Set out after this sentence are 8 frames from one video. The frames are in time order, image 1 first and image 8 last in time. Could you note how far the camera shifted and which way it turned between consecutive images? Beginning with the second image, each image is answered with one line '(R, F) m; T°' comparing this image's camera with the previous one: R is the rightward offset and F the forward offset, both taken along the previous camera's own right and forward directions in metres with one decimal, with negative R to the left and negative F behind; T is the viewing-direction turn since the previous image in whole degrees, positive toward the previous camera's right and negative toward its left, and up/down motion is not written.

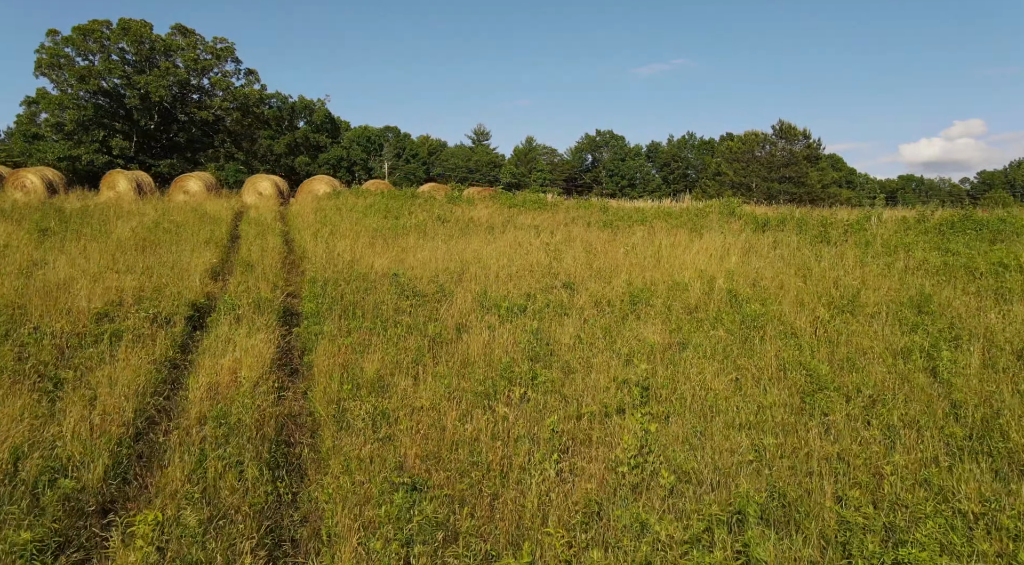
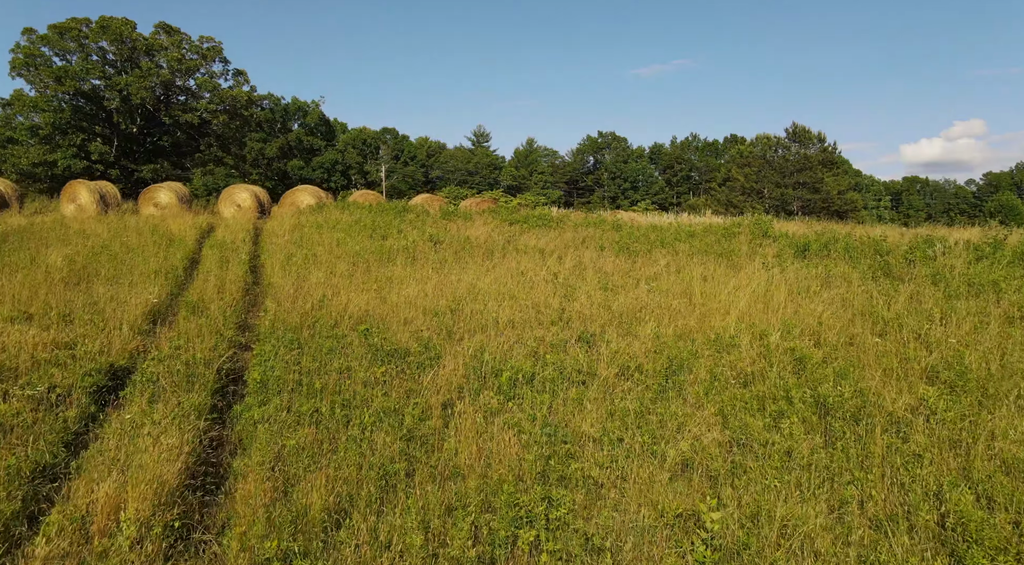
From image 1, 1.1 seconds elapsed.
(0.0, +1.6) m; 0°
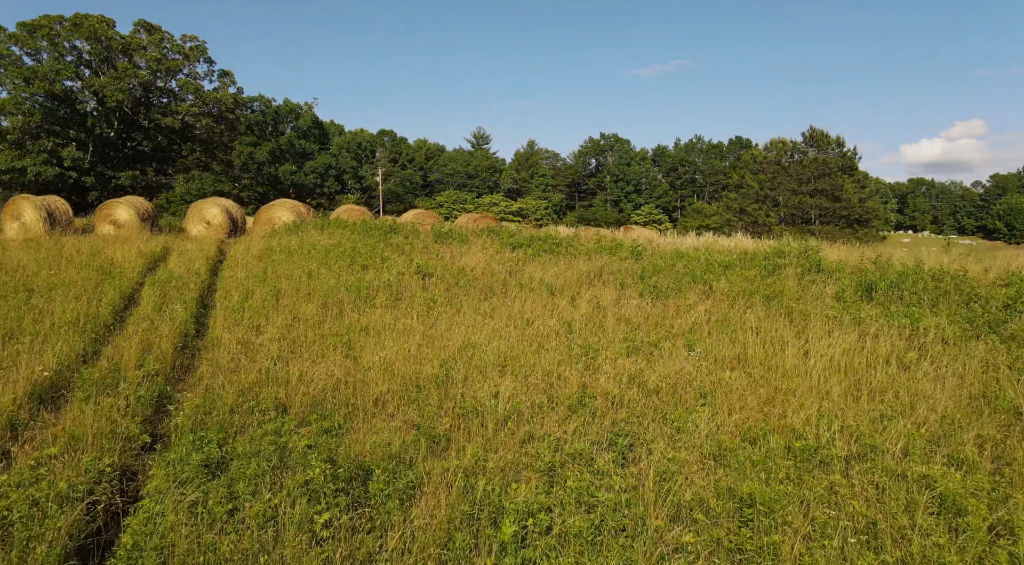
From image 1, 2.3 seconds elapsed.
(0.0, +1.8) m; 0°
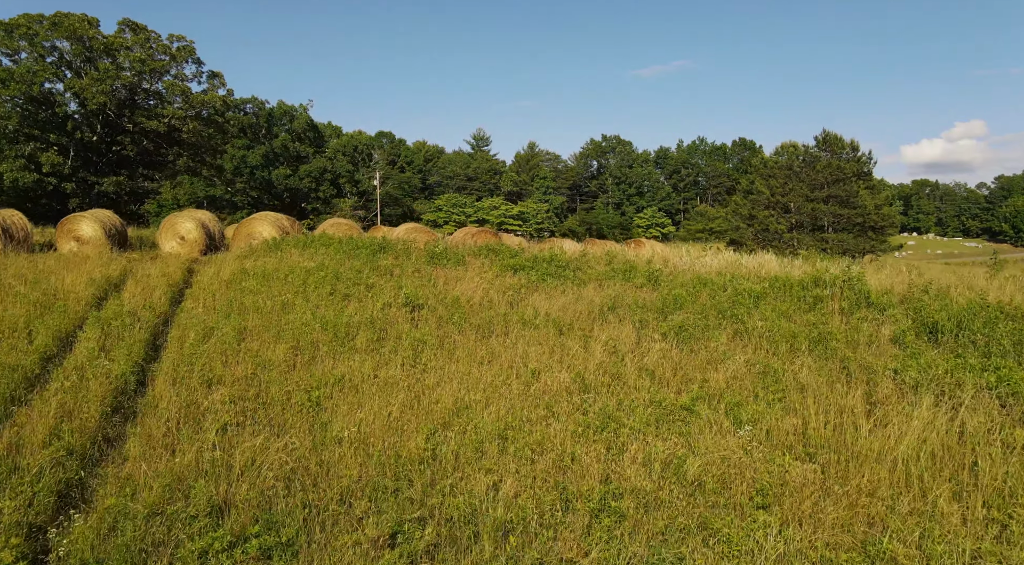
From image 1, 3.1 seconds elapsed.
(0.0, +1.3) m; 0°
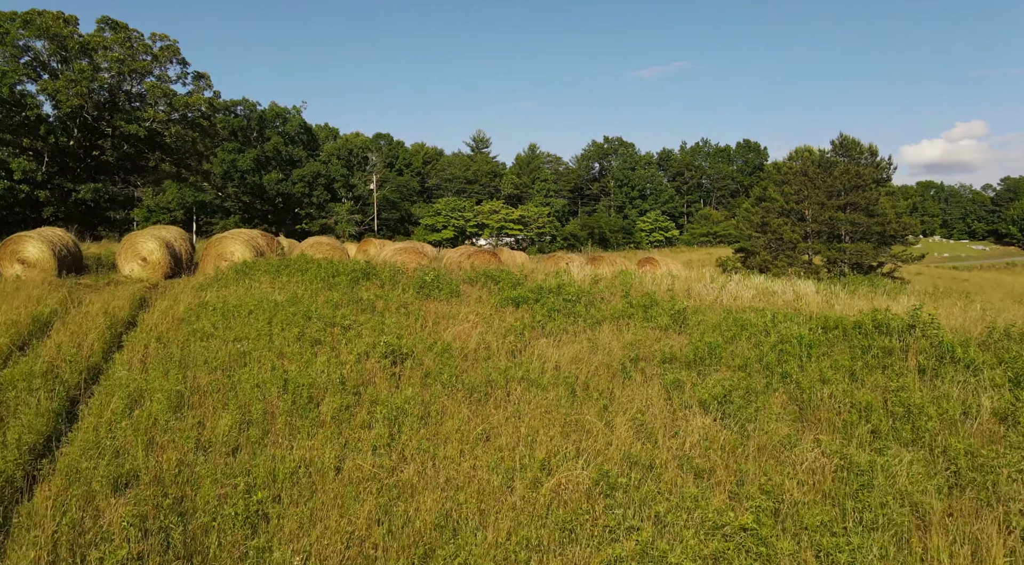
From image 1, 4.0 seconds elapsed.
(0.0, +1.5) m; 0°
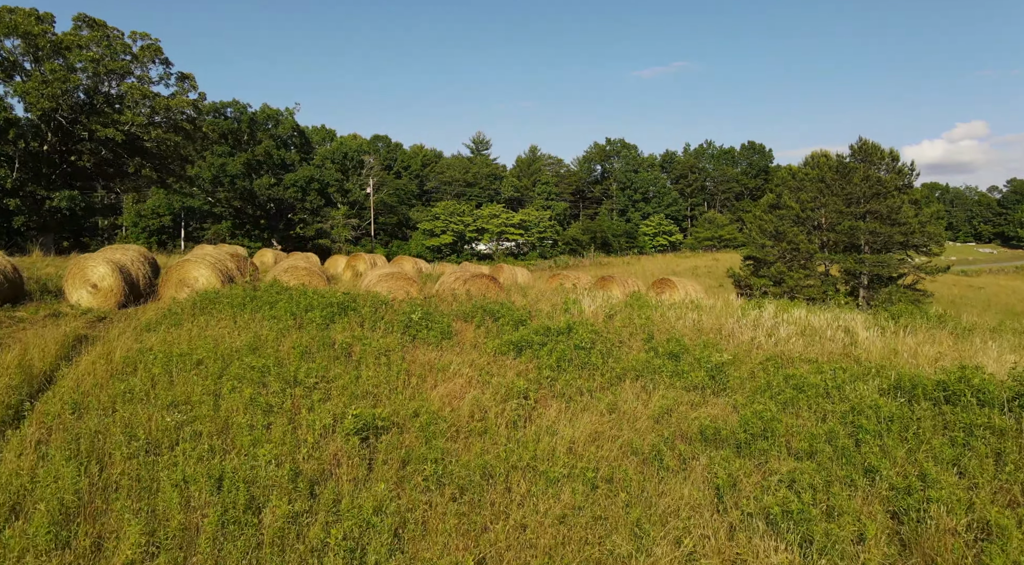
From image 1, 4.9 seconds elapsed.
(0.0, +1.5) m; 0°
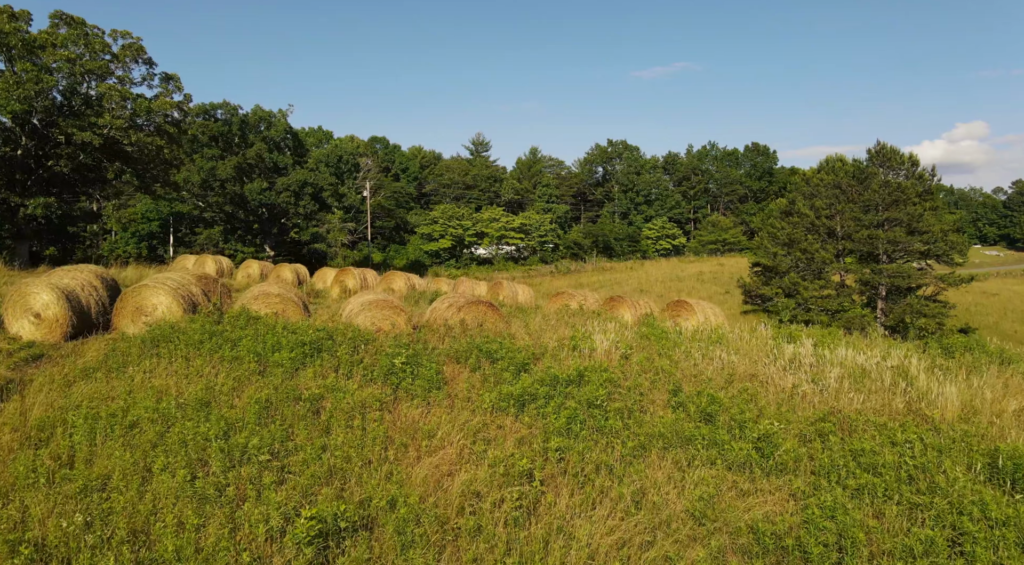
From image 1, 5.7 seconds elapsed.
(0.0, +1.3) m; 0°
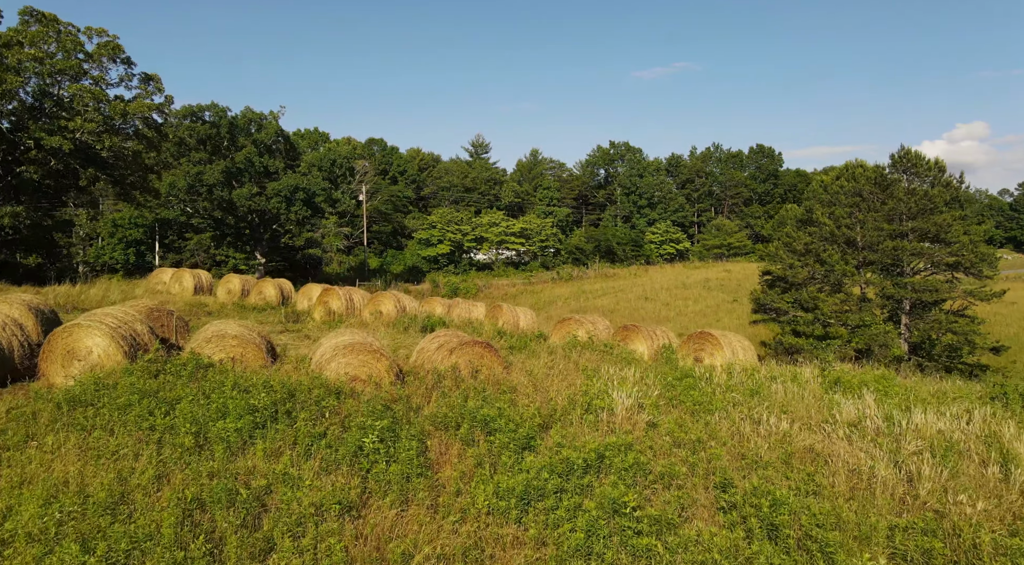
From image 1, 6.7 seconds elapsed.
(0.0, +1.6) m; 0°
